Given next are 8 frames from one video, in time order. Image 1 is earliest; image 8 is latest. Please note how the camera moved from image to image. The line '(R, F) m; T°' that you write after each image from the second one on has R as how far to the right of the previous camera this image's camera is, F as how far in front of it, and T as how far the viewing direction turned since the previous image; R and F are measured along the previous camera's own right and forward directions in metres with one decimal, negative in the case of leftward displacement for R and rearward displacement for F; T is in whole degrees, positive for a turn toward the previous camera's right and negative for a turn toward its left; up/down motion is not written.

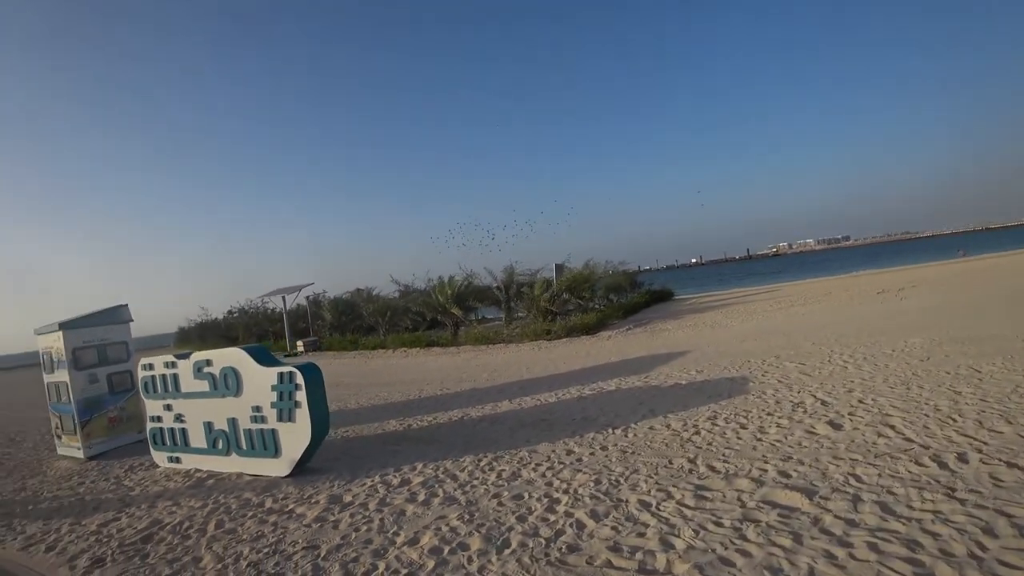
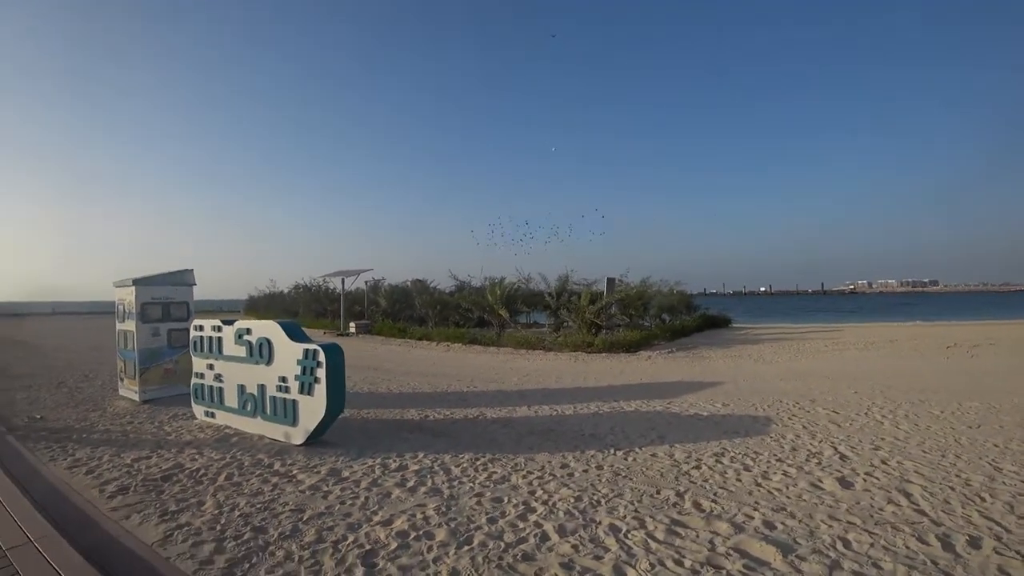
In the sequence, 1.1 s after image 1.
(+0.9, -0.3) m; -9°
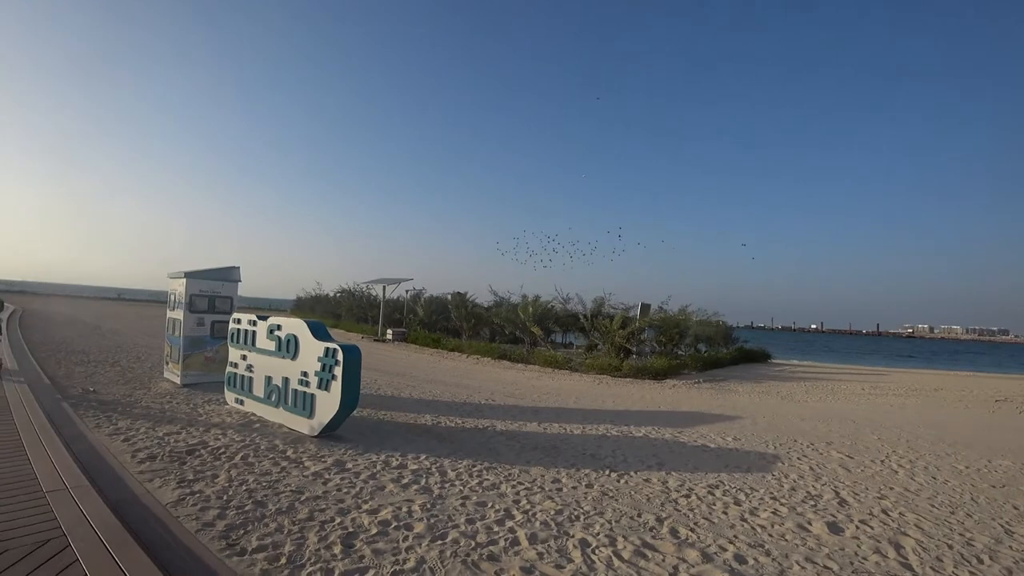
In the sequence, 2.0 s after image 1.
(+0.9, -0.4) m; -7°
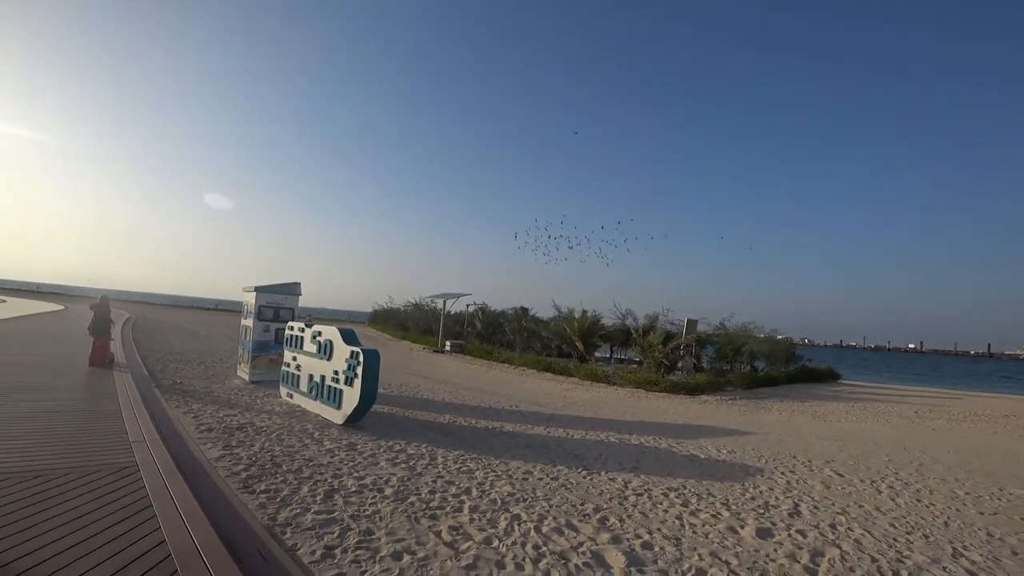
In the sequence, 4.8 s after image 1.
(+2.8, -1.0) m; -16°
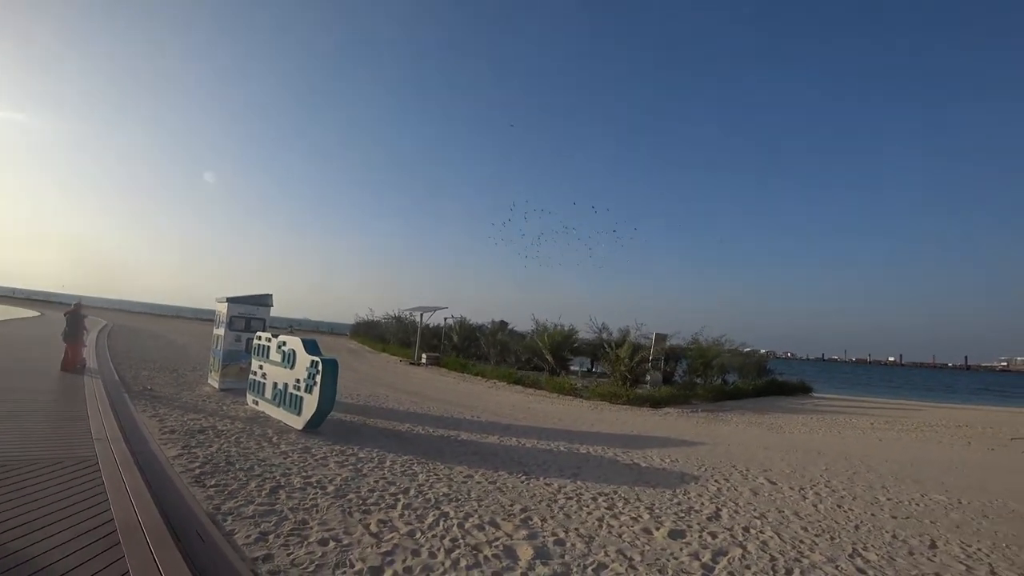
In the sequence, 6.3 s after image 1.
(+1.3, -0.5) m; -3°
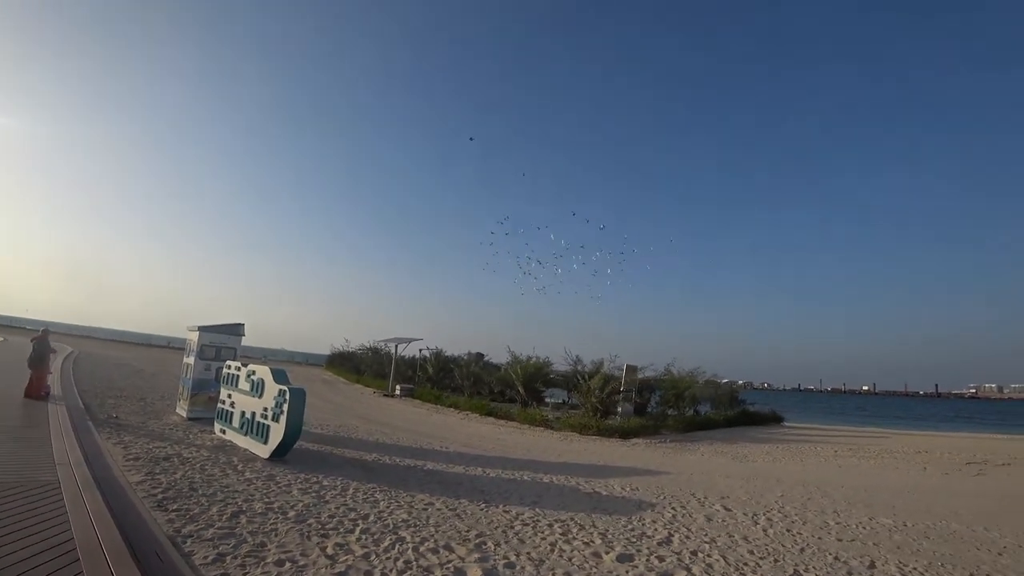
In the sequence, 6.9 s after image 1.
(+0.6, -0.3) m; 0°
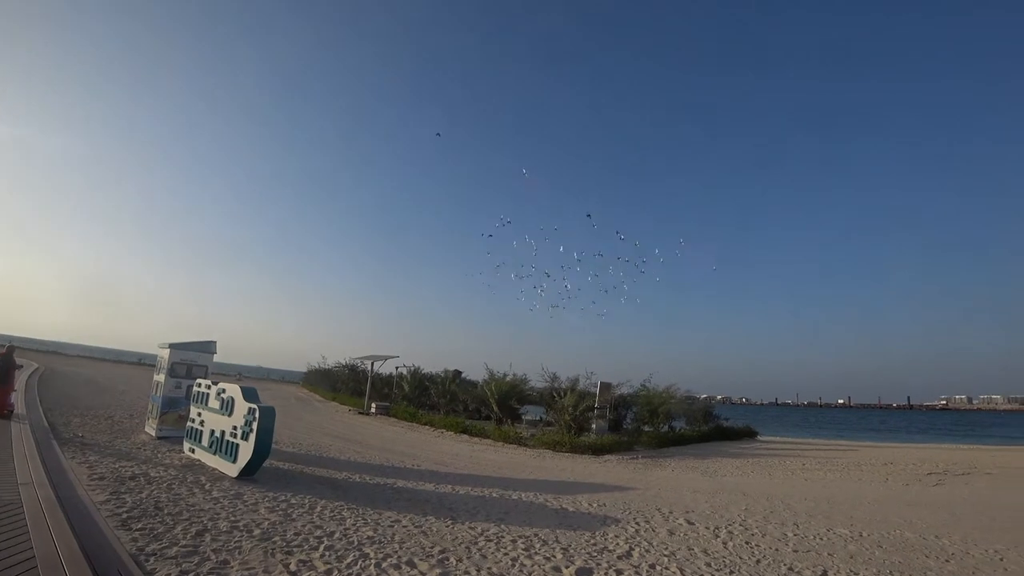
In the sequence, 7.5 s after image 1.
(+0.4, -0.2) m; +1°
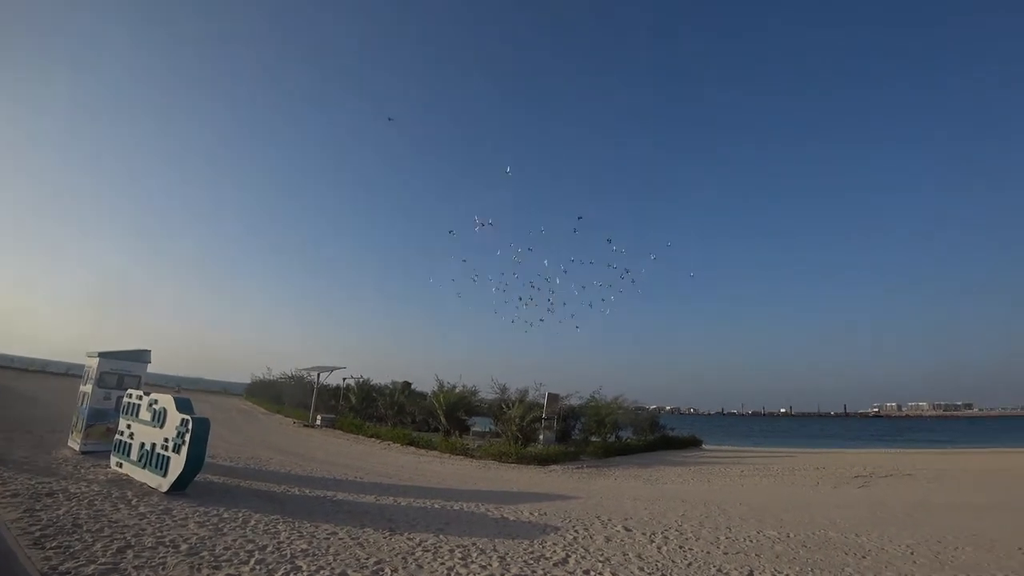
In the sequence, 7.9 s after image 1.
(+0.4, -0.1) m; +4°
